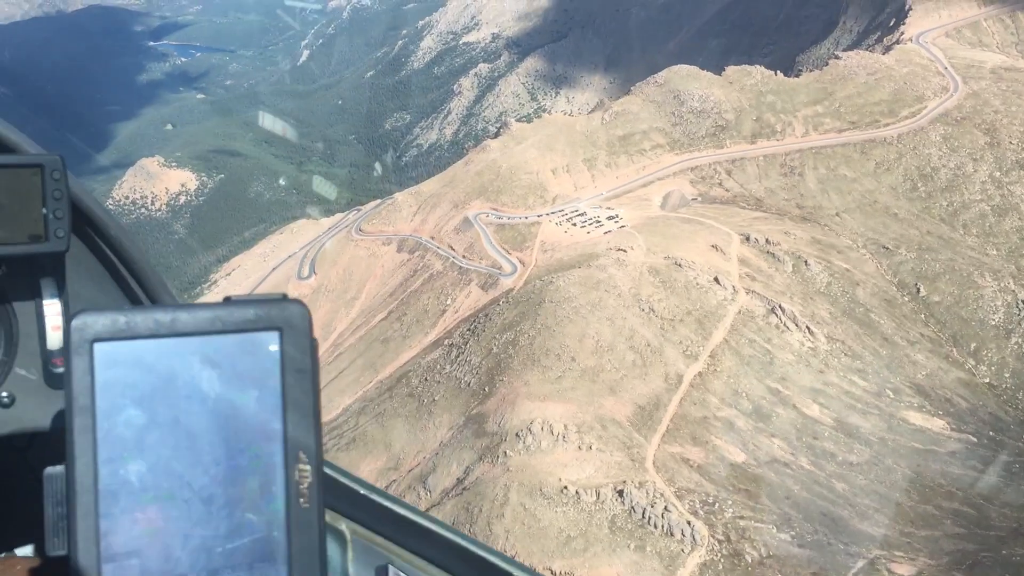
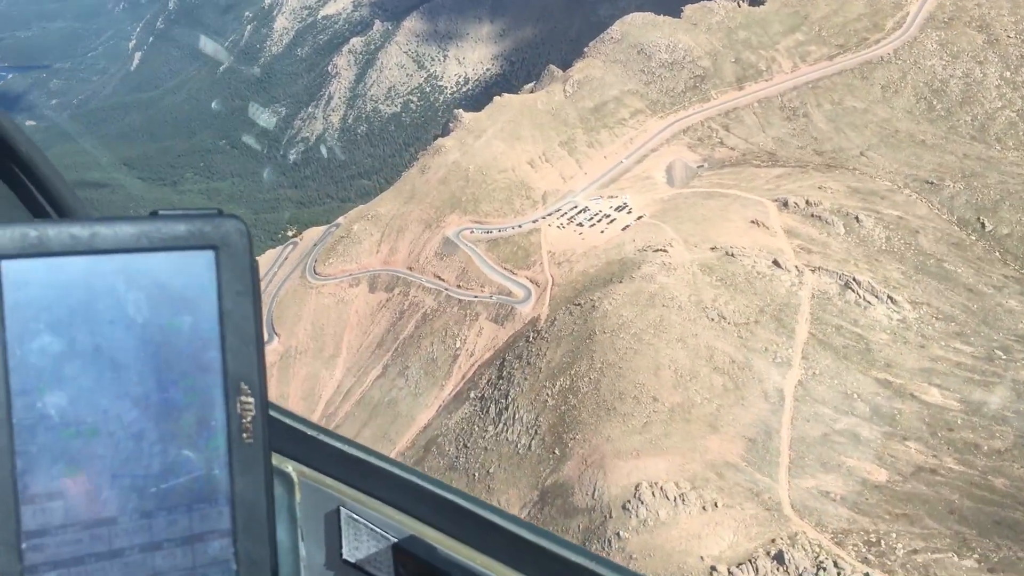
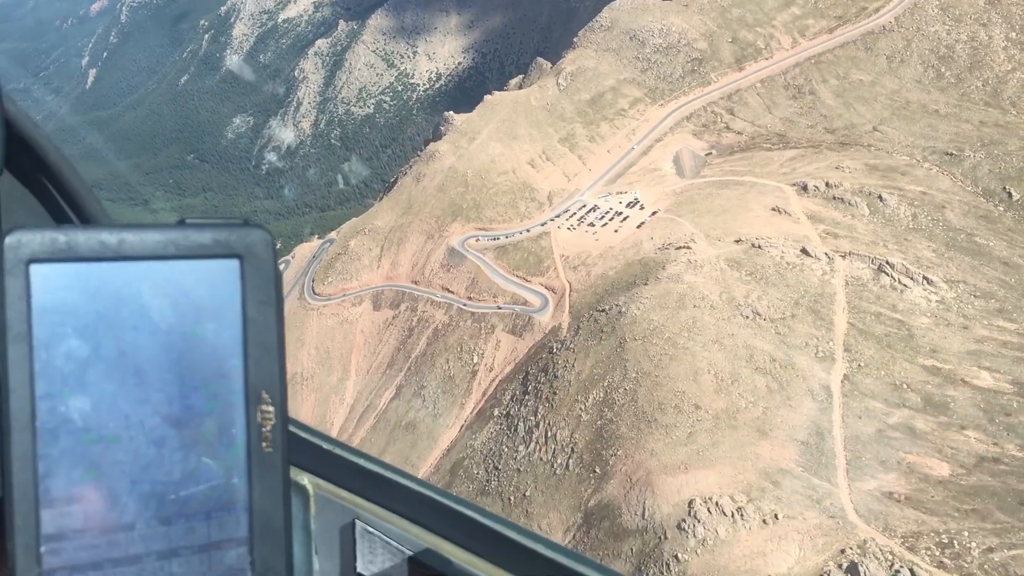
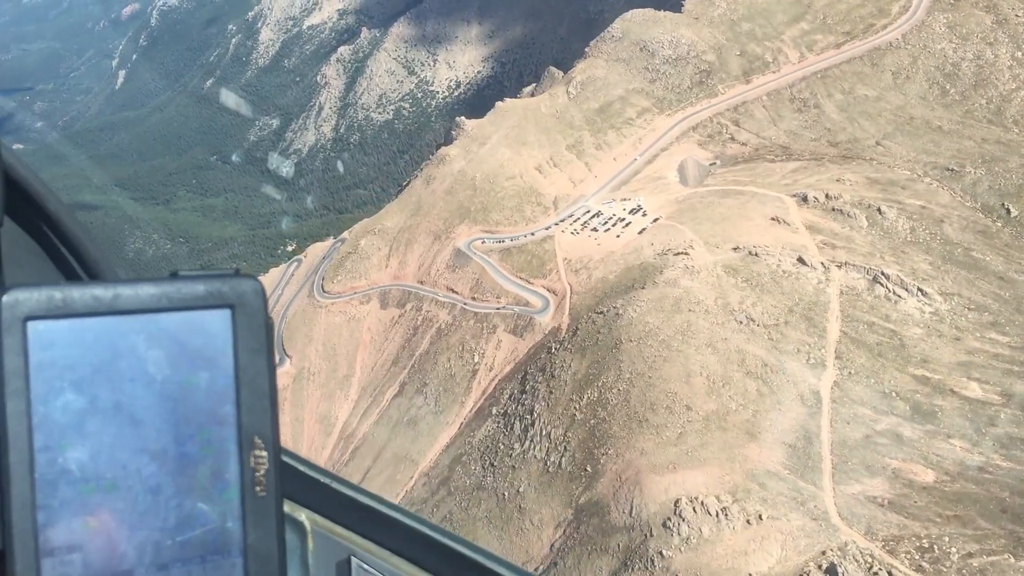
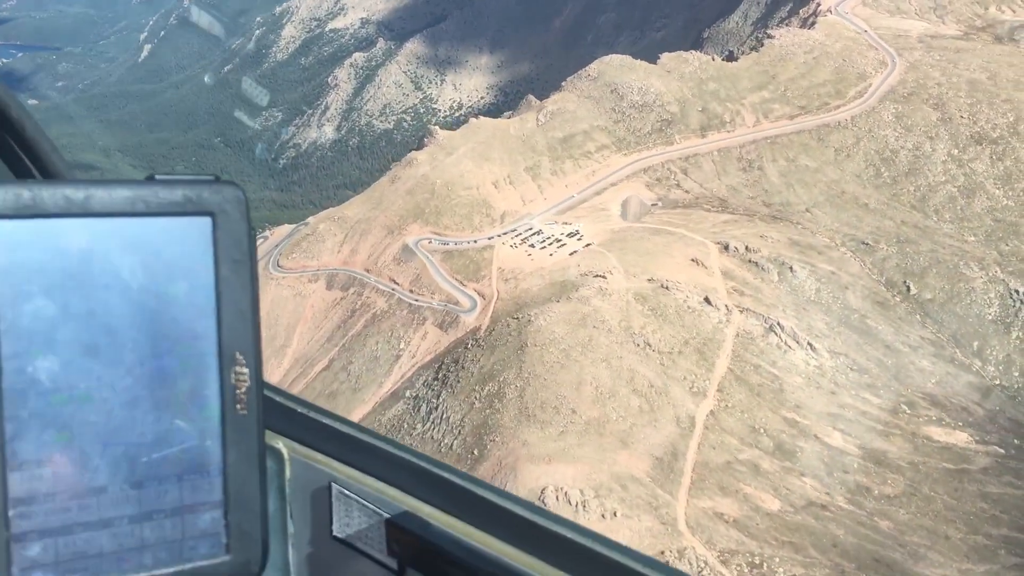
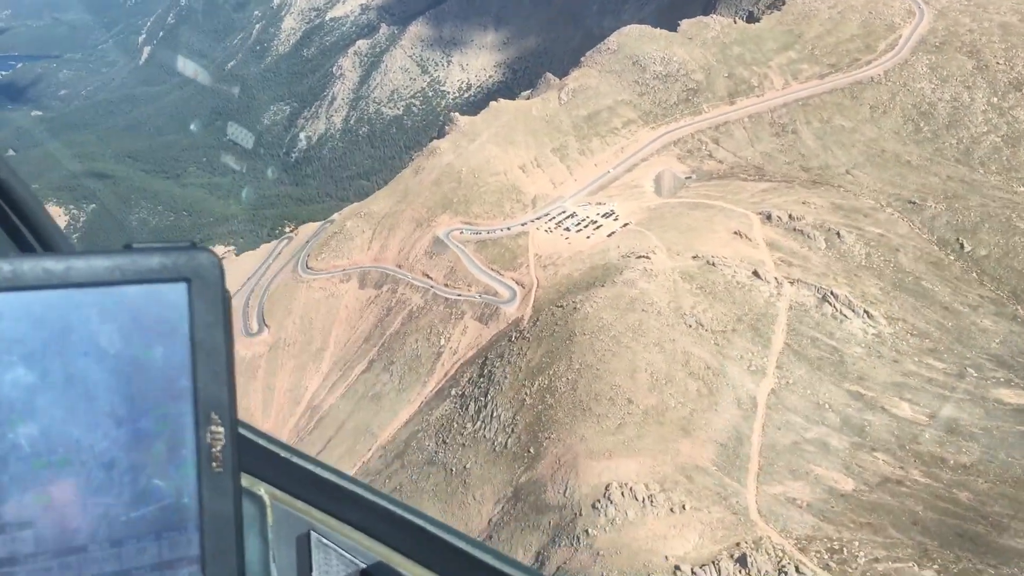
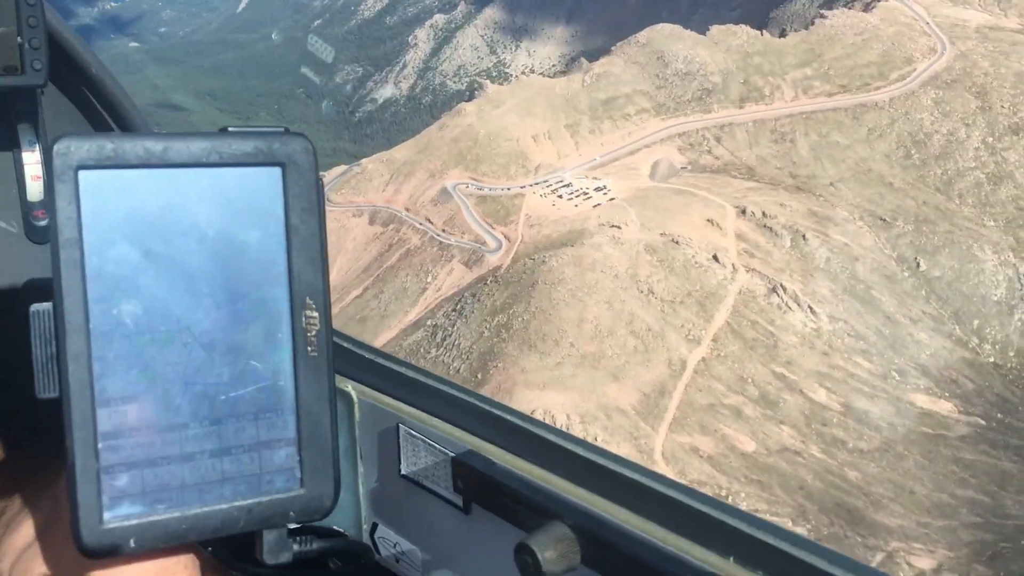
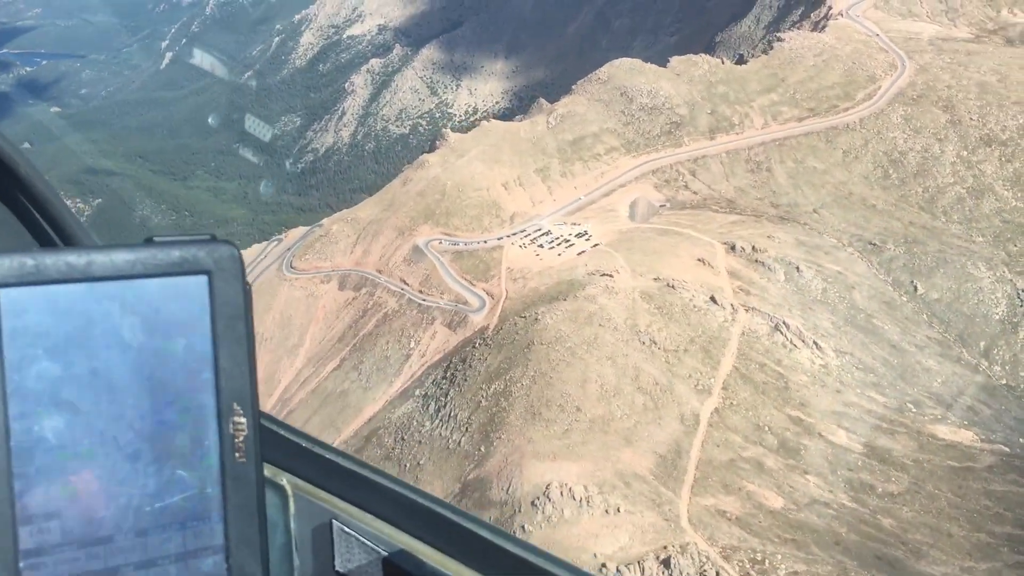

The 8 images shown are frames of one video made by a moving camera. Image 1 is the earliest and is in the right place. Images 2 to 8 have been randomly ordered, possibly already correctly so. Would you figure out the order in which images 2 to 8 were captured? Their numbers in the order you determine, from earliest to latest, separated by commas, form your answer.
7, 8, 5, 6, 2, 4, 3
